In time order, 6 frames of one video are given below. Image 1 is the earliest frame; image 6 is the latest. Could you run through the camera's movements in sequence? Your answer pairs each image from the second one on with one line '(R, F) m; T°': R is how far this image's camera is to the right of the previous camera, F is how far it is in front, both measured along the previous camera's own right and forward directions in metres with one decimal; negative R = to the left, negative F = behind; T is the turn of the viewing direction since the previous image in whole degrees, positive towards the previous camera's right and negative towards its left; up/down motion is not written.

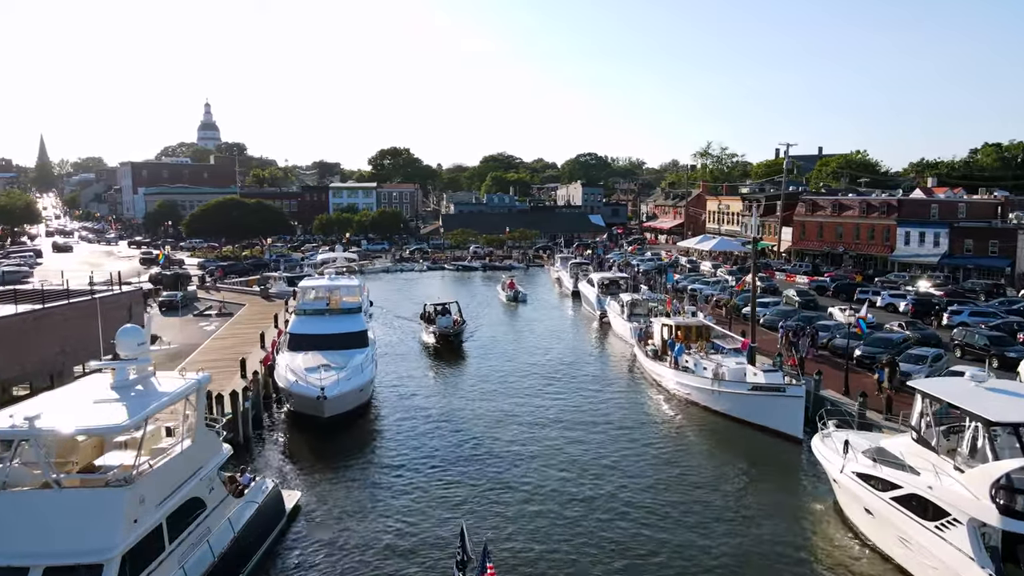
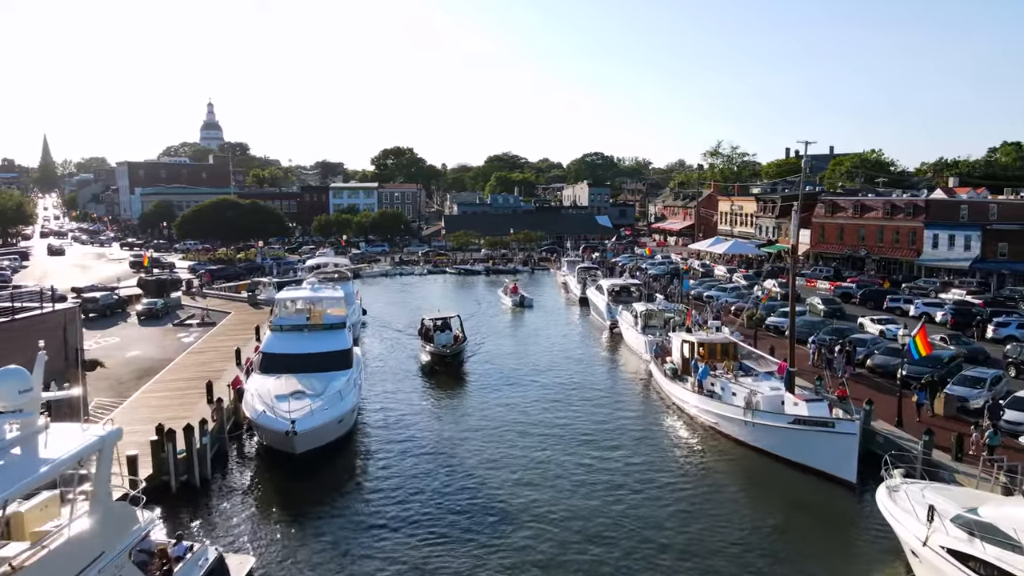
(+0.1, +3.5) m; 0°
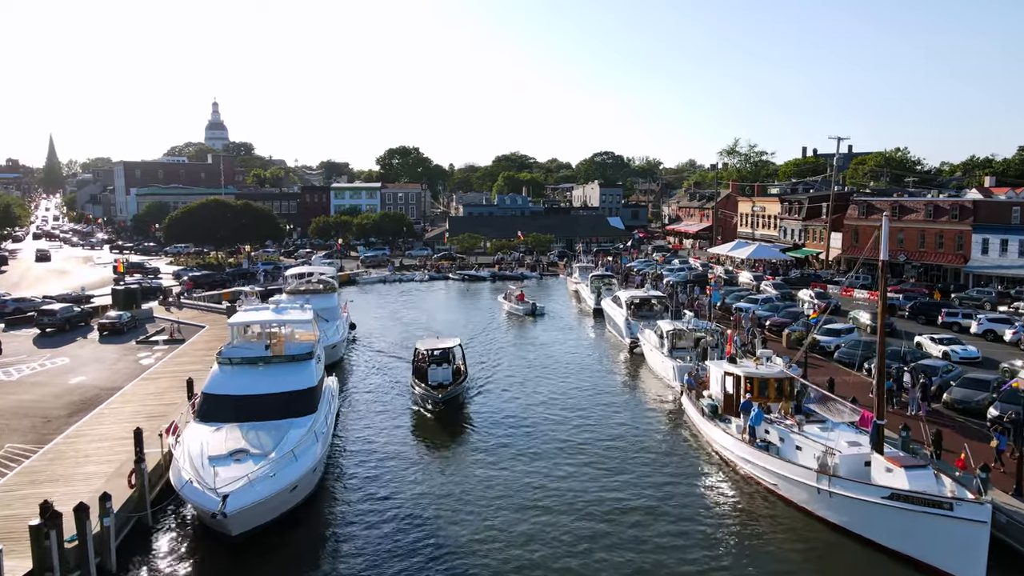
(+0.1, +5.2) m; -1°
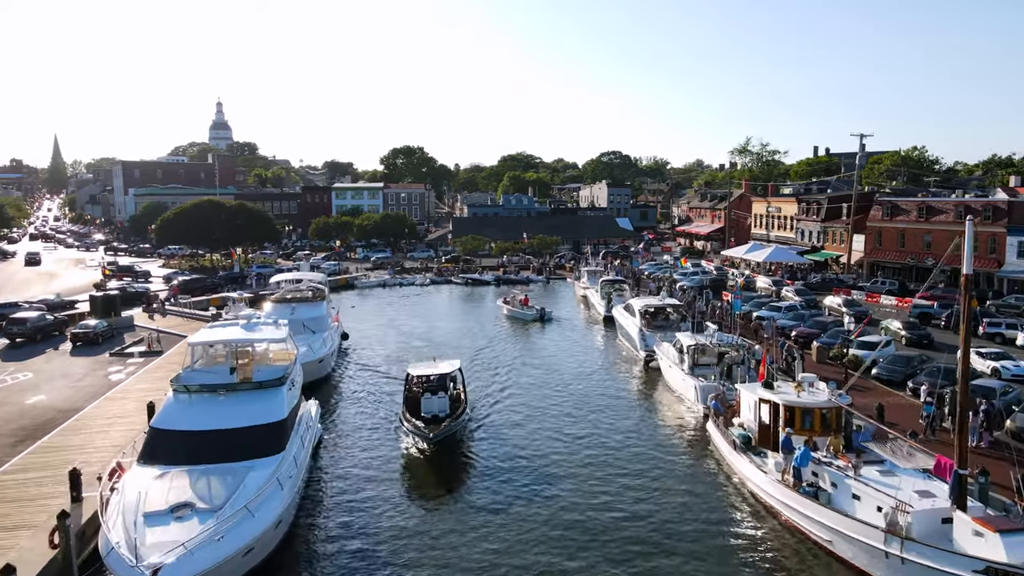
(+0.1, +3.1) m; 0°
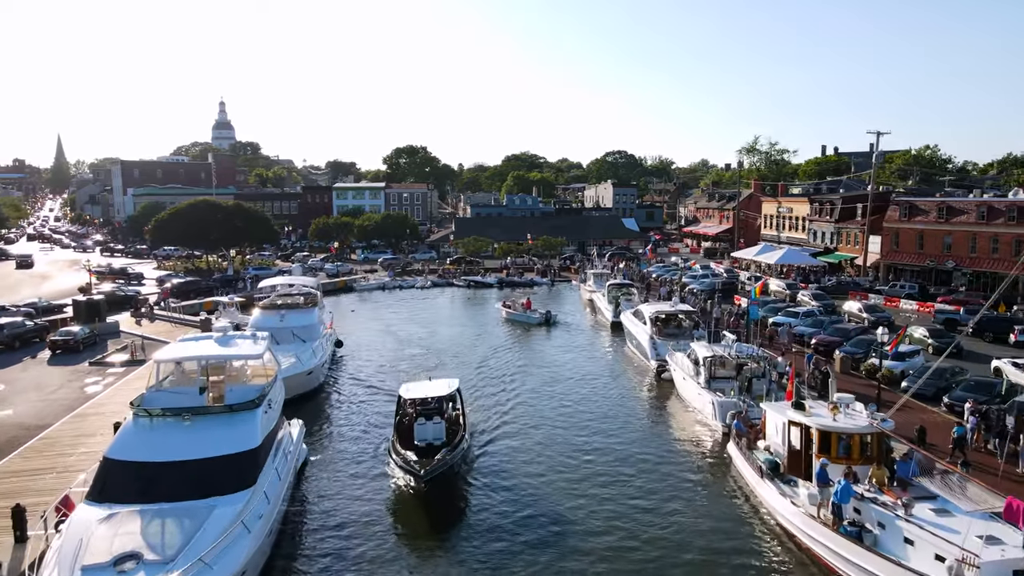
(+0.1, +2.1) m; 0°
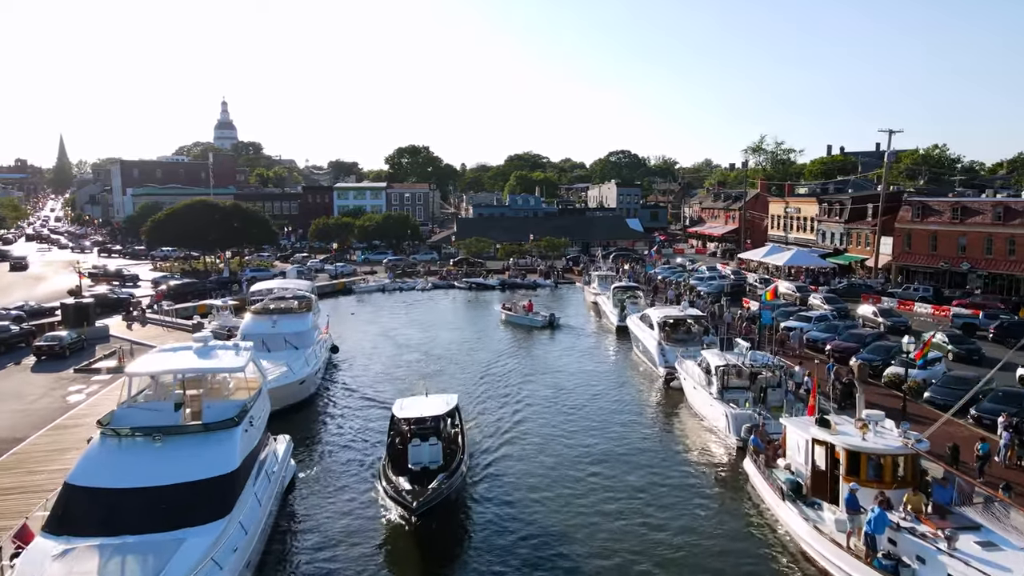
(0.0, +1.4) m; 0°
